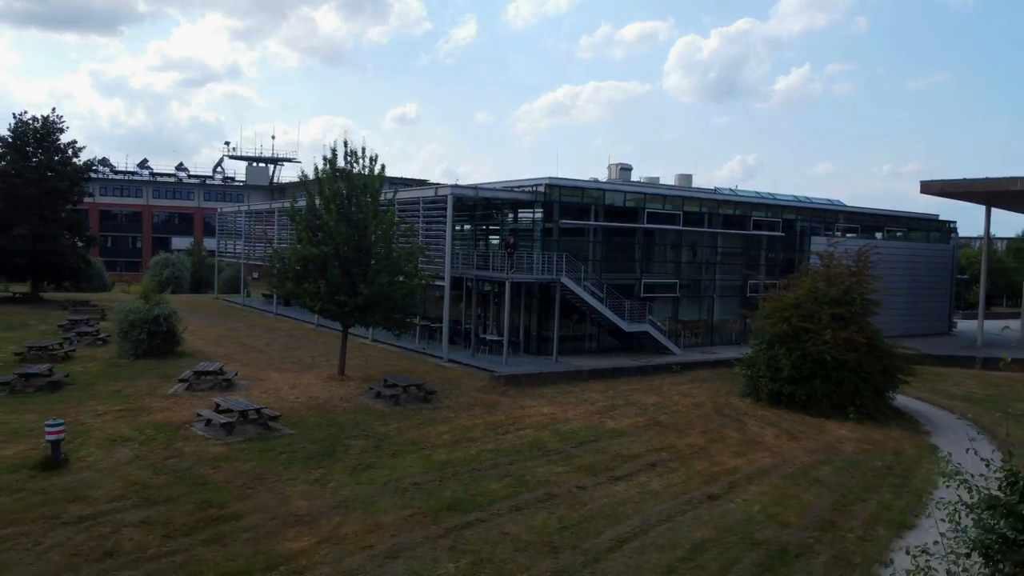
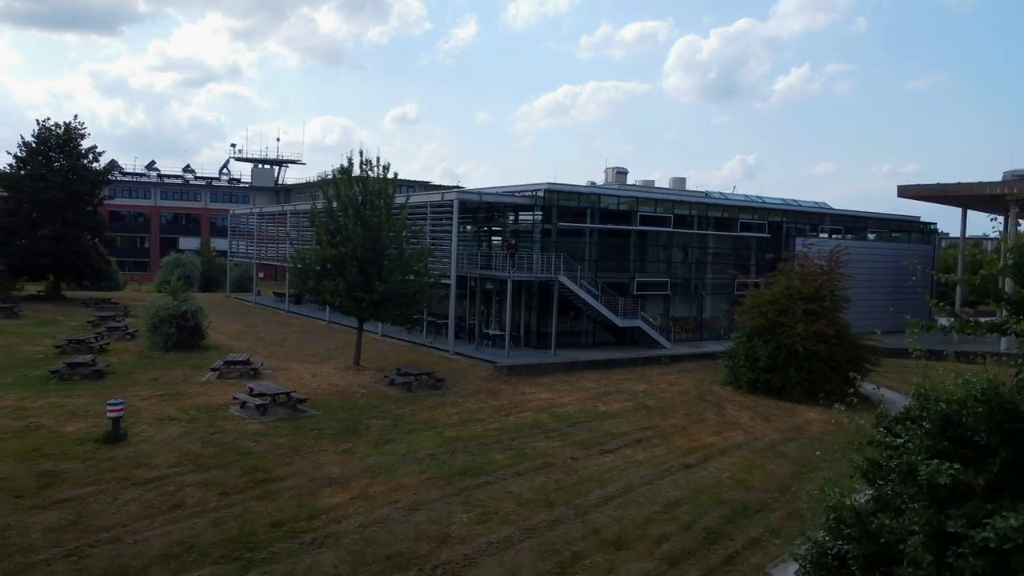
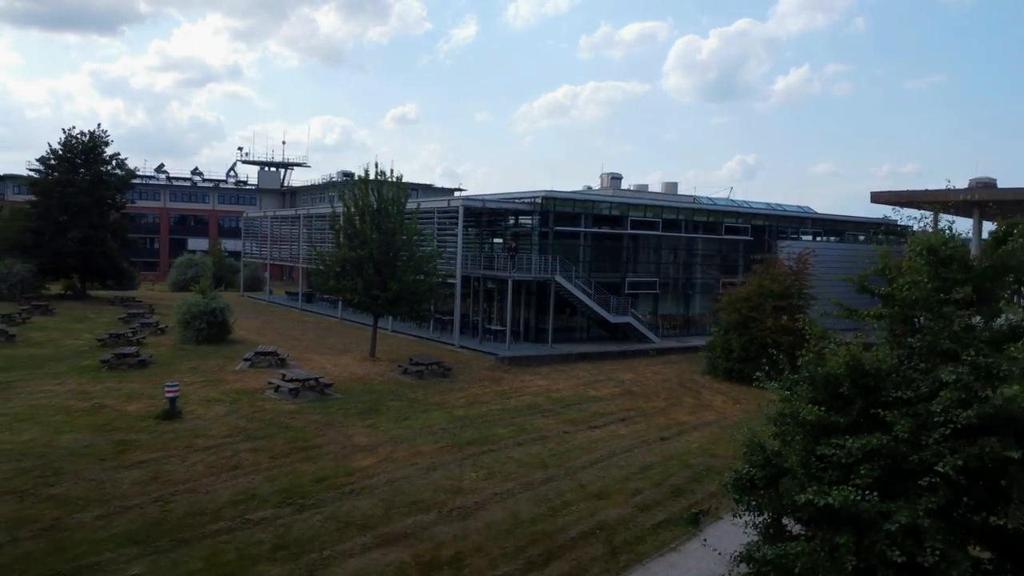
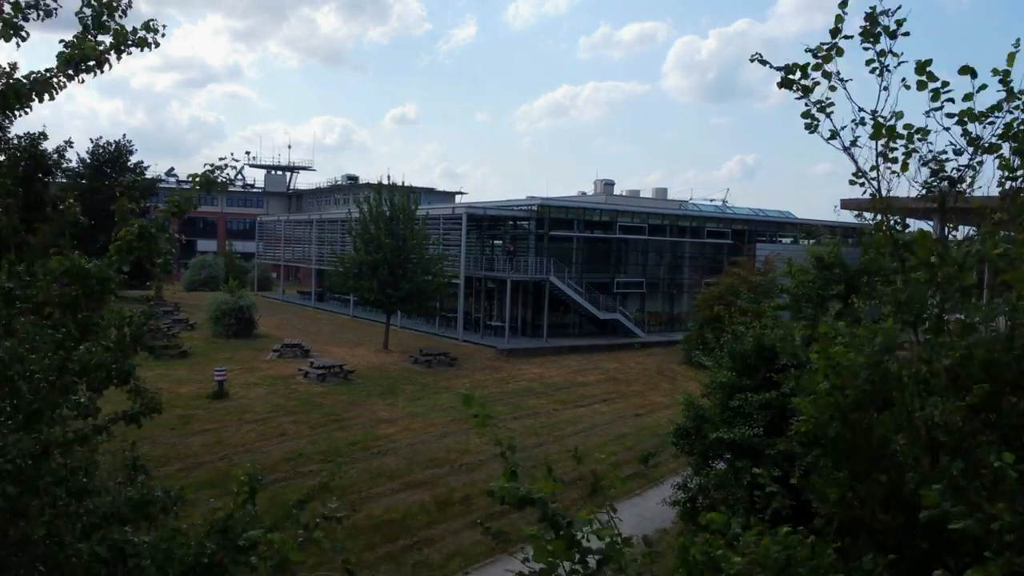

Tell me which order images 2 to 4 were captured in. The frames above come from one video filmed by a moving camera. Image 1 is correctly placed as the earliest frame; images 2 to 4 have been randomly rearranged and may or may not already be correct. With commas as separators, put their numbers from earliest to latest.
2, 3, 4
